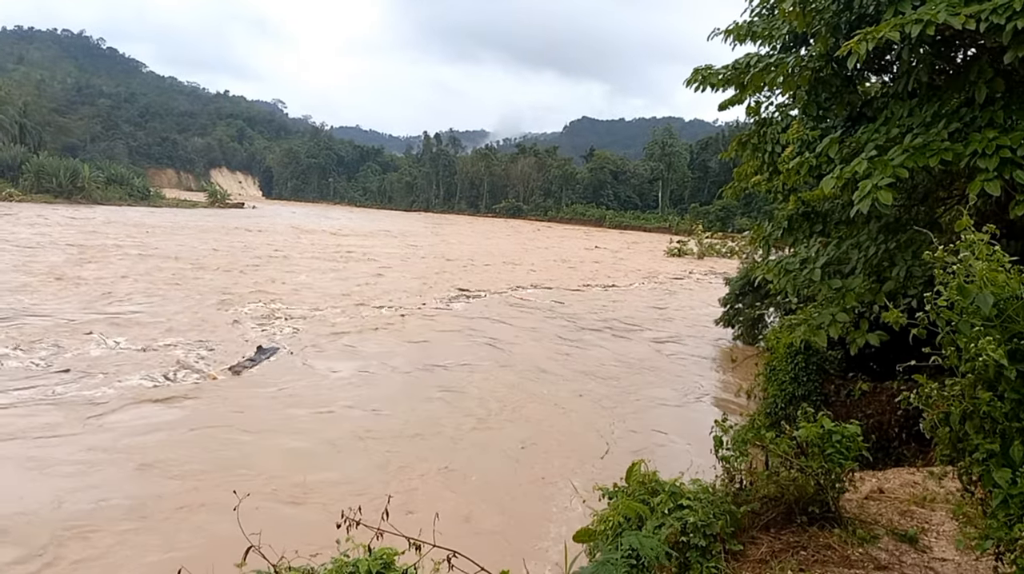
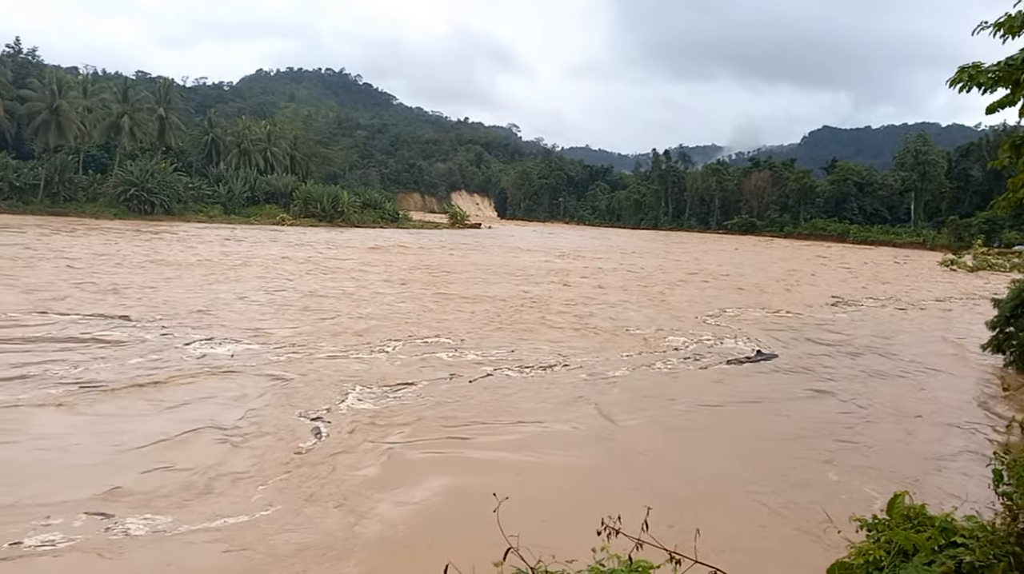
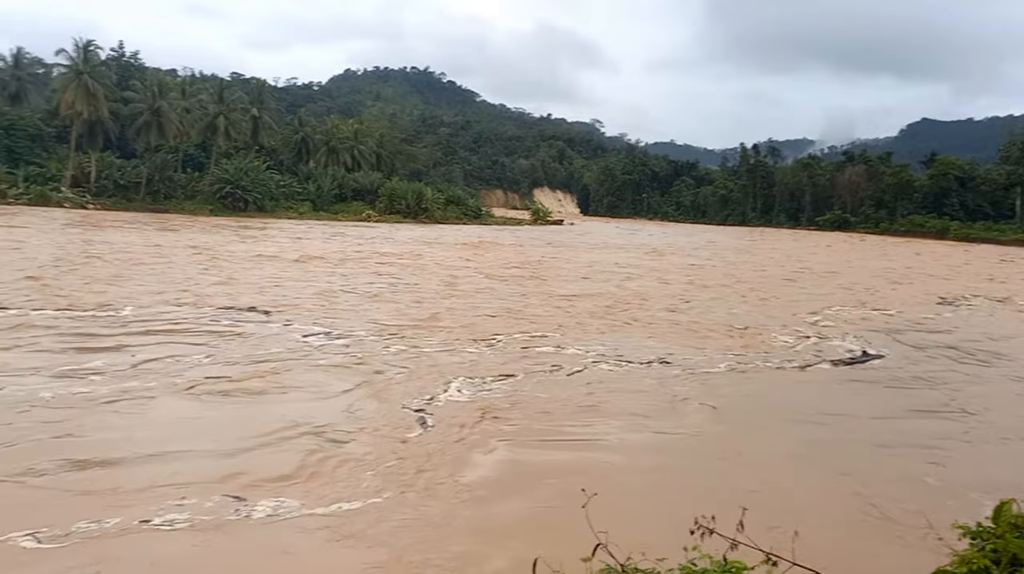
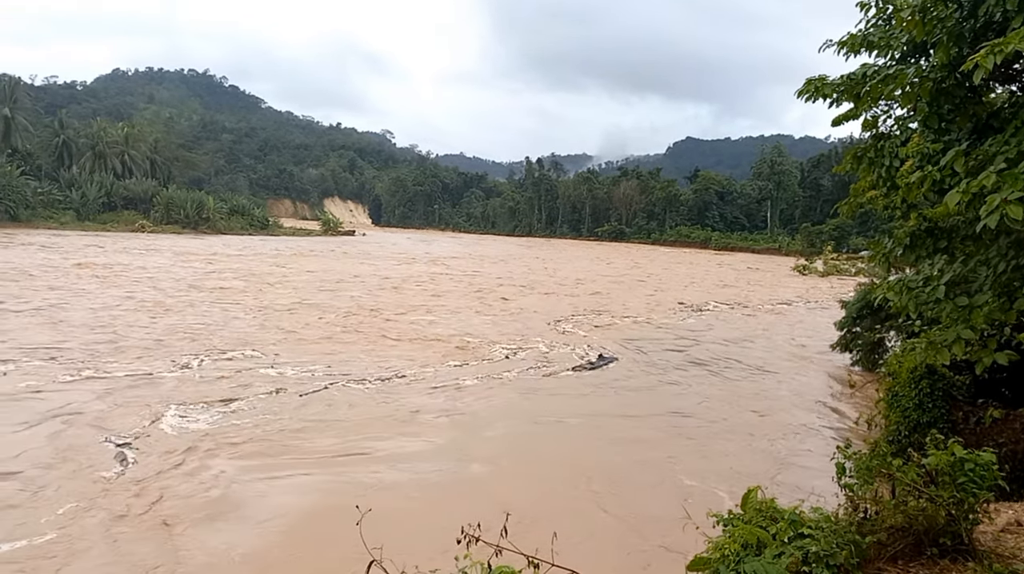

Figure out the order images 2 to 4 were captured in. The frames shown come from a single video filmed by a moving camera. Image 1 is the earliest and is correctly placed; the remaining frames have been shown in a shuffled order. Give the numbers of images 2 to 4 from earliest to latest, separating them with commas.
4, 2, 3
